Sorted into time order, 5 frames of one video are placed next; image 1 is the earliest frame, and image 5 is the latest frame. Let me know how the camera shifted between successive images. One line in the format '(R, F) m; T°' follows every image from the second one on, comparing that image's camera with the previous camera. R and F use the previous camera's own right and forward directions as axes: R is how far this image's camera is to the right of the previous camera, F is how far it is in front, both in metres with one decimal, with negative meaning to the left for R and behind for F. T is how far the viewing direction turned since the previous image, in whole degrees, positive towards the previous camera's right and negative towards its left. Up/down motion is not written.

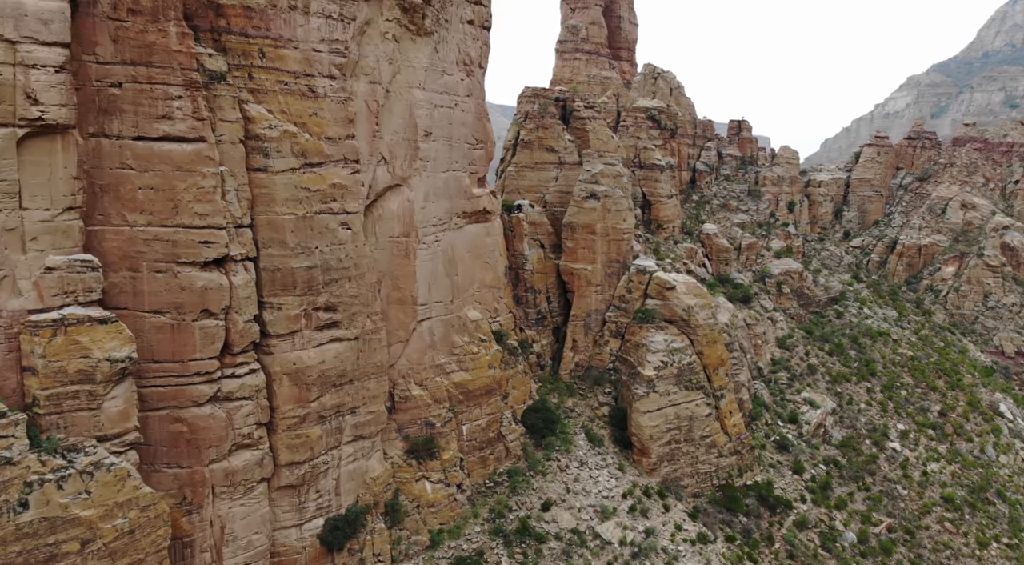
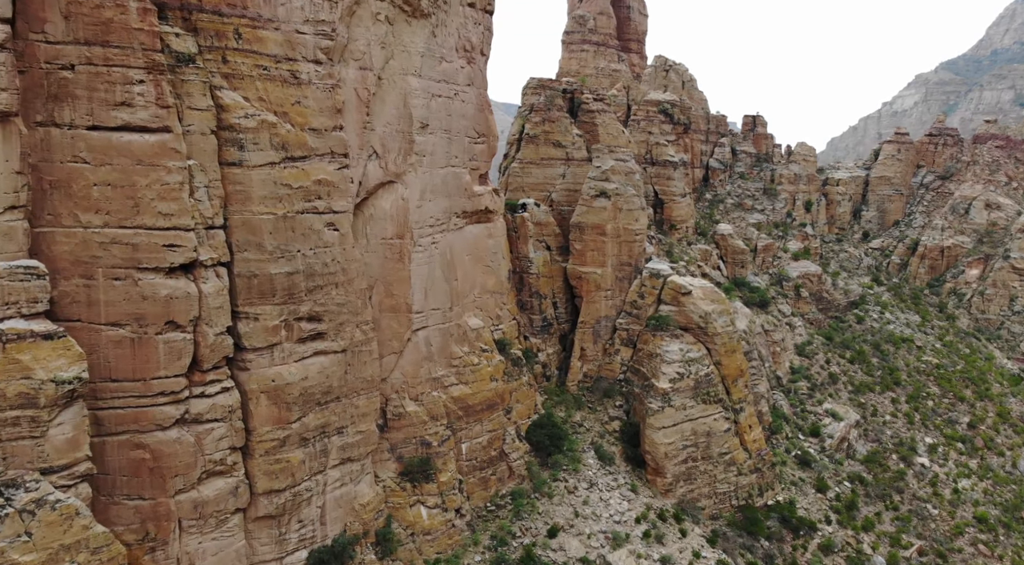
(0.0, +1.7) m; 0°
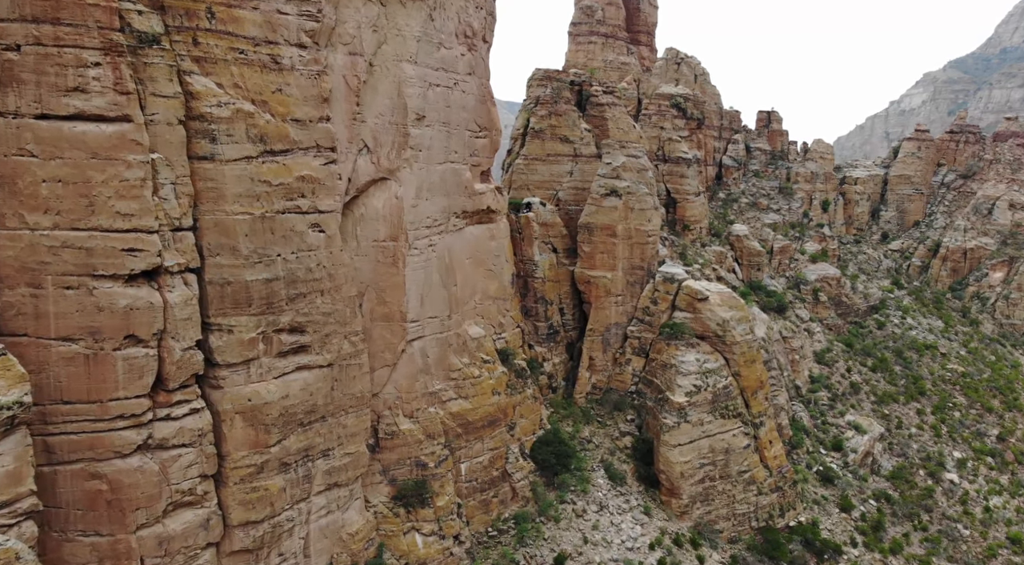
(0.0, +1.5) m; 0°
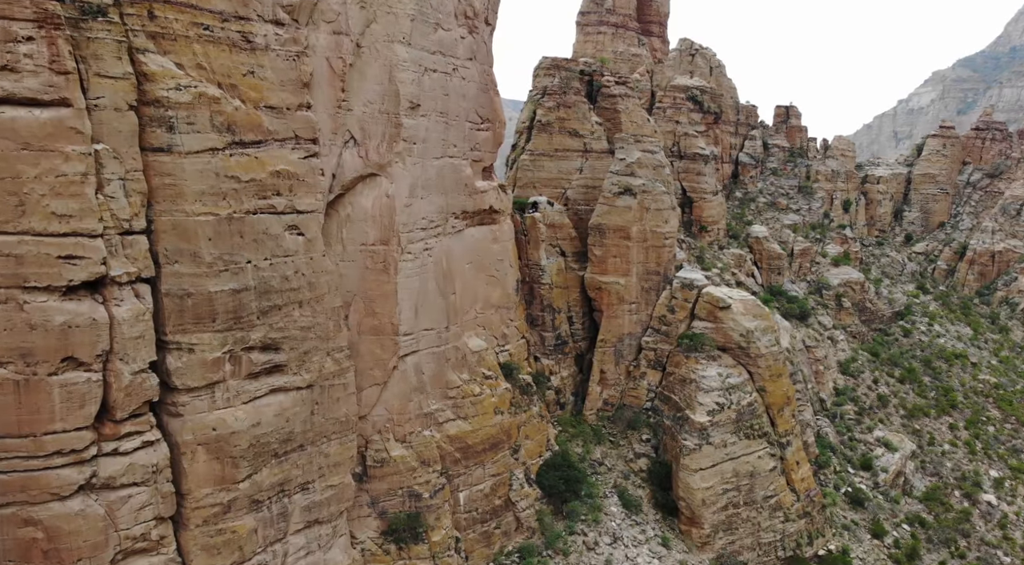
(0.0, +1.7) m; 0°
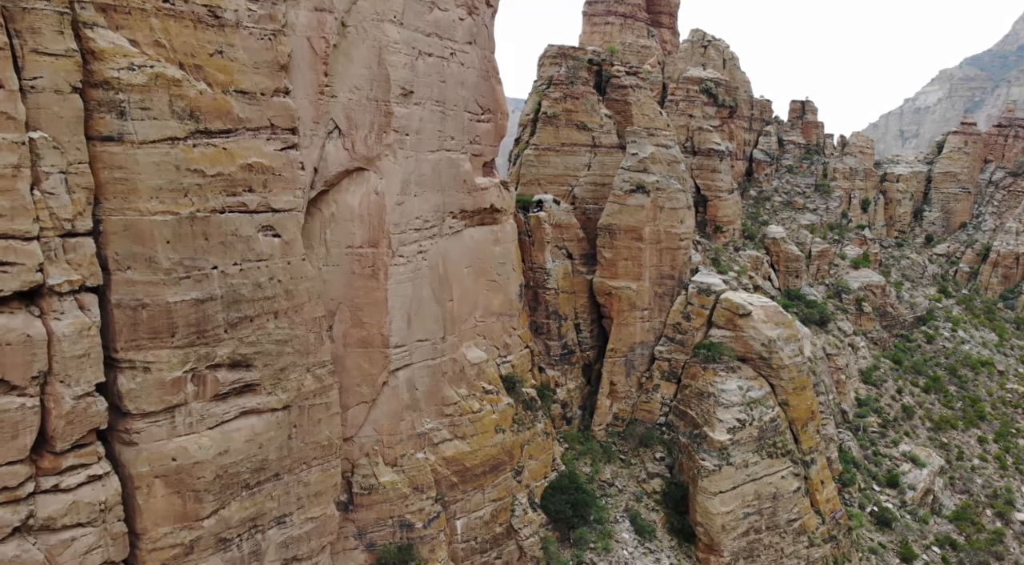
(0.0, +1.4) m; 0°
